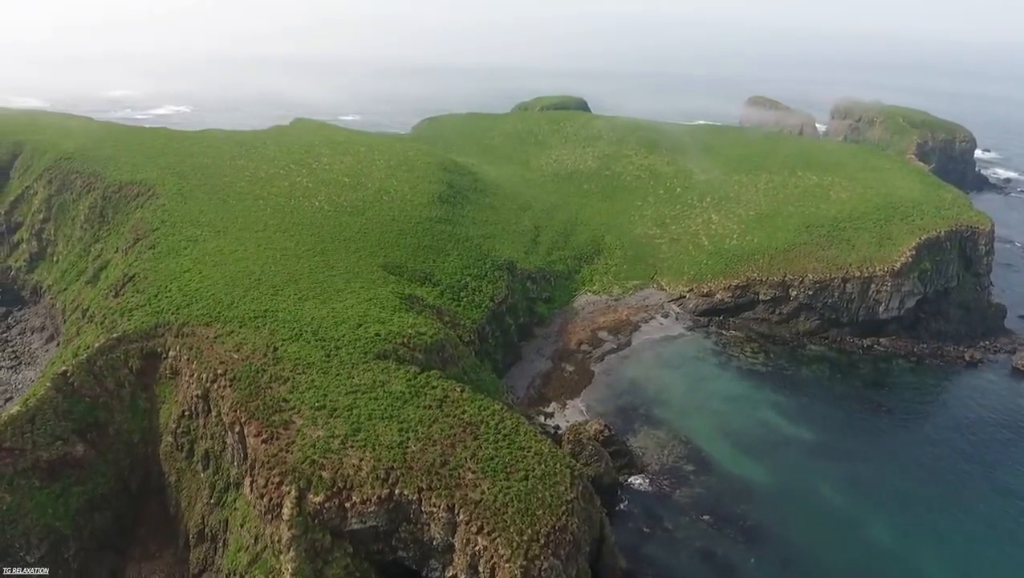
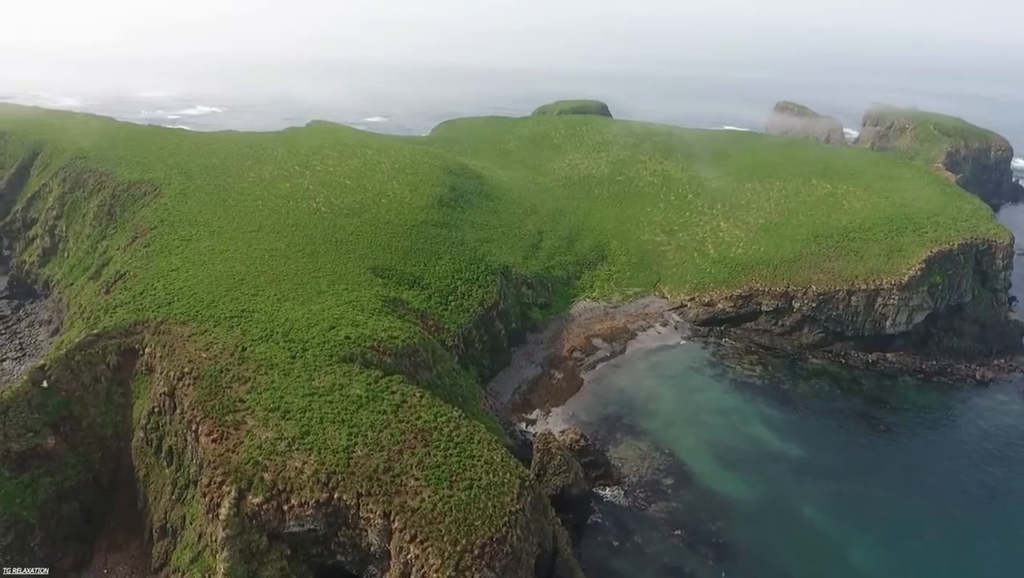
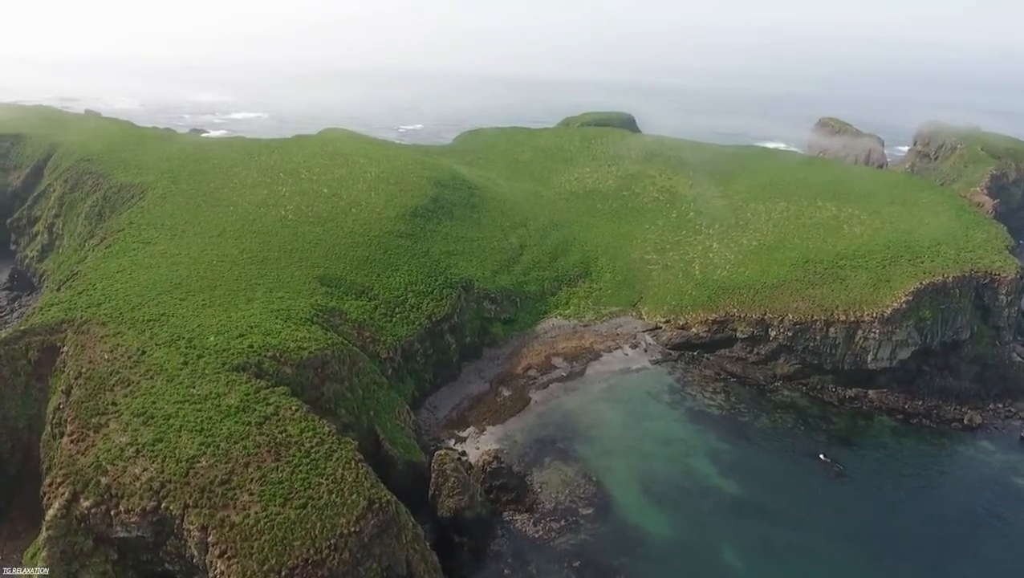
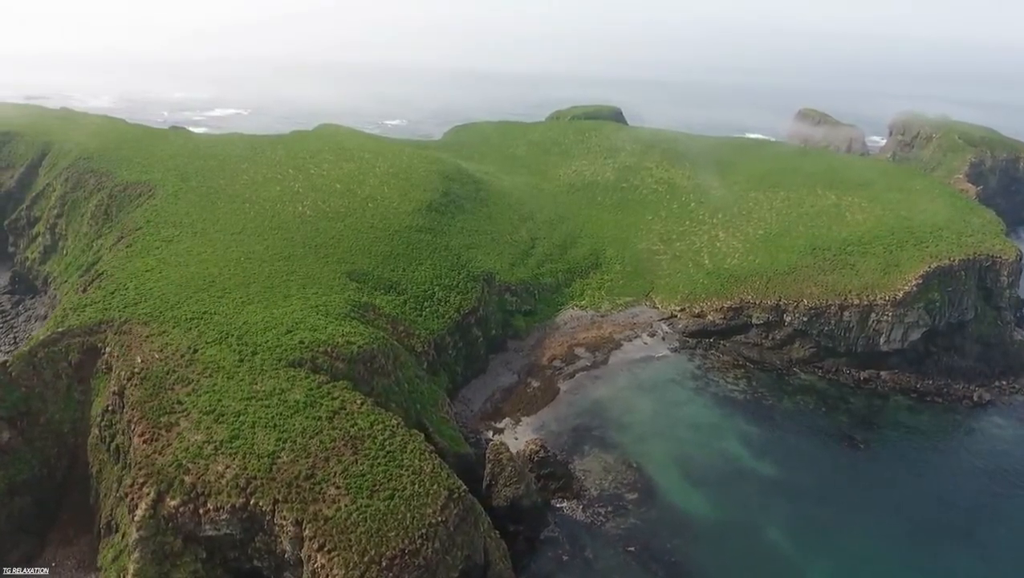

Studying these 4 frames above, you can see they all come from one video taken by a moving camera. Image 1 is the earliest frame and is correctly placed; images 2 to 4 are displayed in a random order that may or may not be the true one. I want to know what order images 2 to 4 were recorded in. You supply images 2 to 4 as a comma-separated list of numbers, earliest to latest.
2, 4, 3
